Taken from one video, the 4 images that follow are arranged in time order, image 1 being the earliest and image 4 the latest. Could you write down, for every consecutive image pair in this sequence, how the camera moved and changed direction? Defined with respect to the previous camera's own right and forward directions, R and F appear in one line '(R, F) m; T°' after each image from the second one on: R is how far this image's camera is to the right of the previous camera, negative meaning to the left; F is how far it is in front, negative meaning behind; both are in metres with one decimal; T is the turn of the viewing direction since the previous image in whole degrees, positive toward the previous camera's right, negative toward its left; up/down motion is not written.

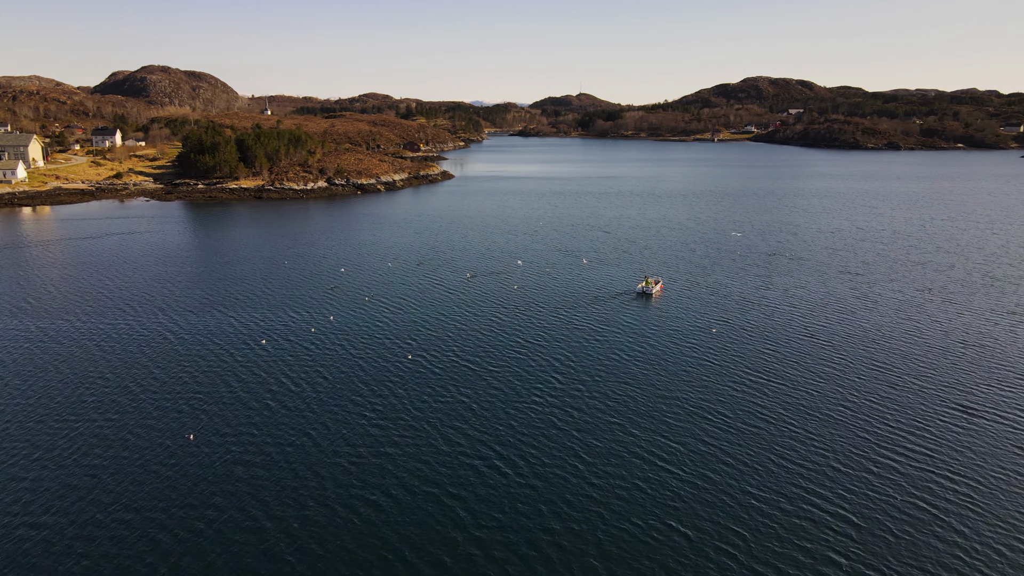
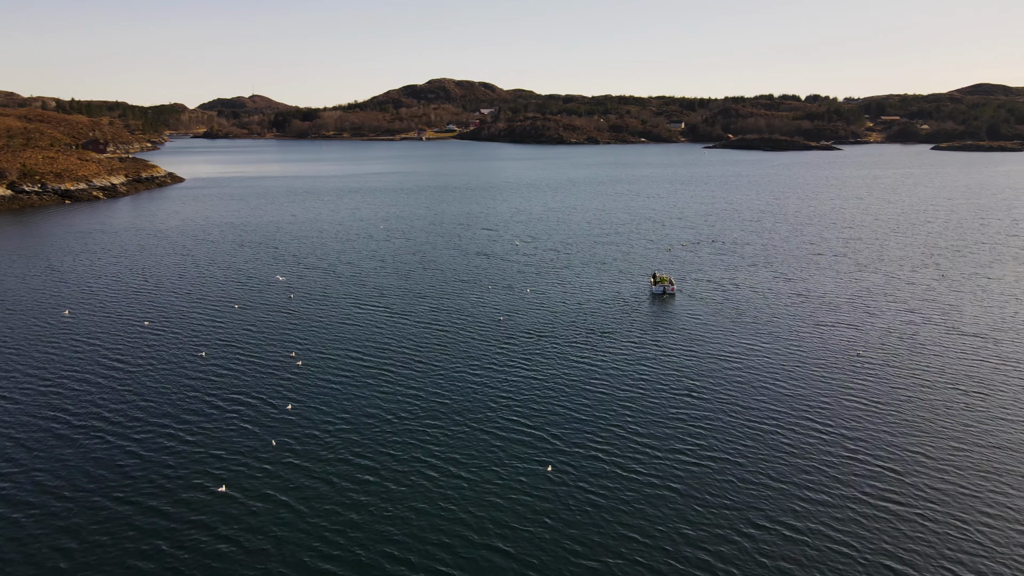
(-22.7, +26.4) m; +24°
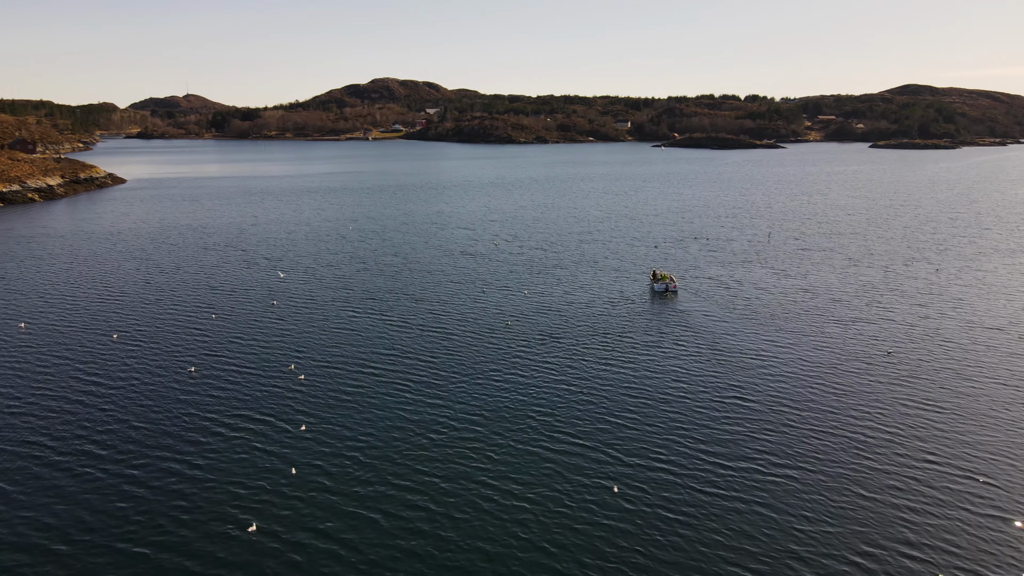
(-4.4, +2.9) m; +4°
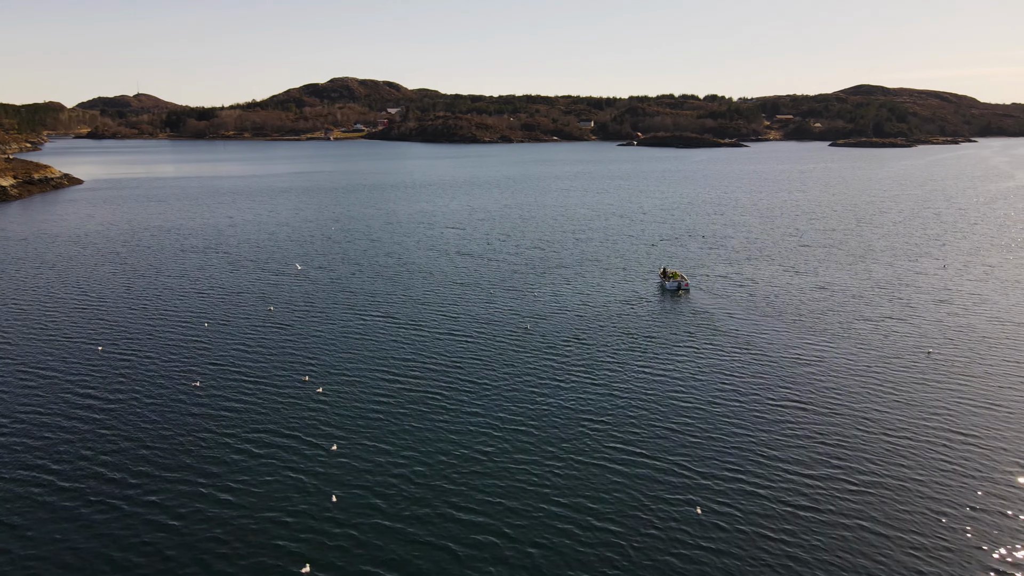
(-3.9, +2.4) m; +3°
